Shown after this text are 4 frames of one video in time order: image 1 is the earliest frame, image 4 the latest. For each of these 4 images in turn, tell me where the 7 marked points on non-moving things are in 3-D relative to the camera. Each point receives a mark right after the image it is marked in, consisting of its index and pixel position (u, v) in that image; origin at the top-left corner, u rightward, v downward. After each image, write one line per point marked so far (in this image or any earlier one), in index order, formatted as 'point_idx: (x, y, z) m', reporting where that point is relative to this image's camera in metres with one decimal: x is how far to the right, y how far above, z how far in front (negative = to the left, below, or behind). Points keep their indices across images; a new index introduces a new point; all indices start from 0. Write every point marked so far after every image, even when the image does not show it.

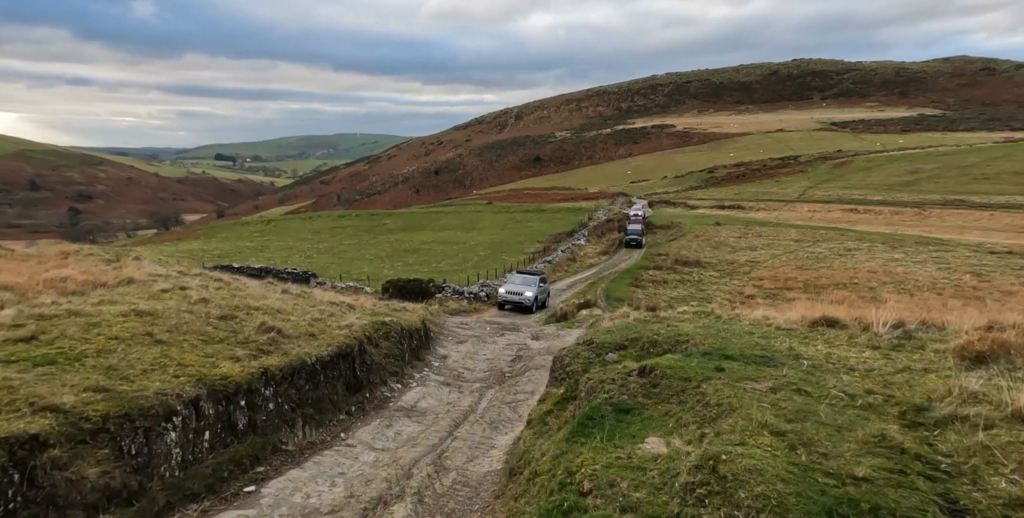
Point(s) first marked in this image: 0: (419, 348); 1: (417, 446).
0: (-2.6, -2.6, +19.6) m
1: (-1.6, -3.2, +11.6) m
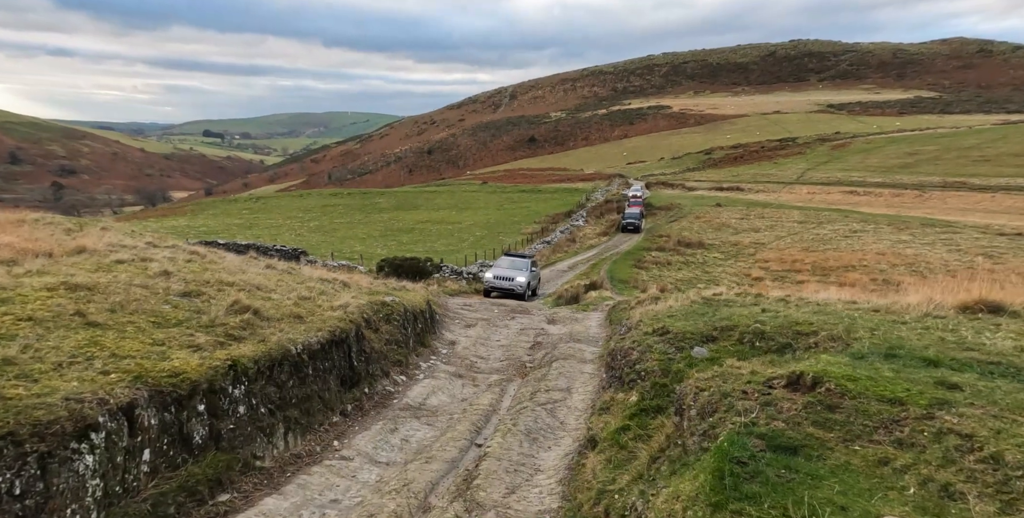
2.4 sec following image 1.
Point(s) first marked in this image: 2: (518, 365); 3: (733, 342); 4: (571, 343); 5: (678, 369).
0: (-2.2, -1.8, +16.9) m
1: (-1.1, -2.7, +8.9) m
2: (+0.1, -2.5, +15.8) m
3: (+3.1, -1.2, +9.7) m
4: (+1.5, -2.1, +17.2) m
5: (+2.2, -1.5, +9.2) m
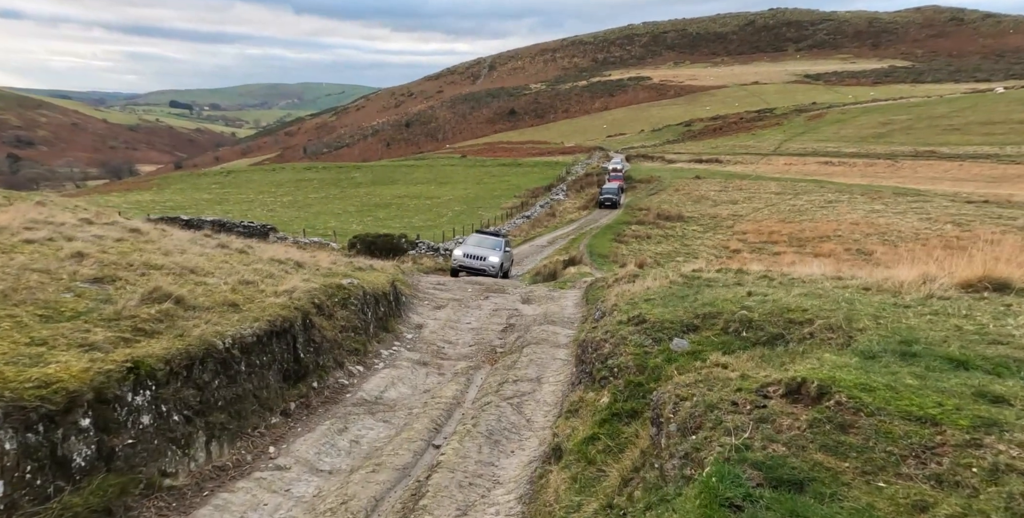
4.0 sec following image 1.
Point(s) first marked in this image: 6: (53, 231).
0: (-2.9, -1.3, +15.8) m
1: (-1.5, -2.5, +7.9) m
2: (-0.5, -2.0, +14.7) m
3: (+2.6, -0.9, +8.7) m
4: (+0.8, -1.6, +16.3) m
5: (+1.7, -1.2, +8.2) m
6: (-9.3, +0.5, +13.9) m
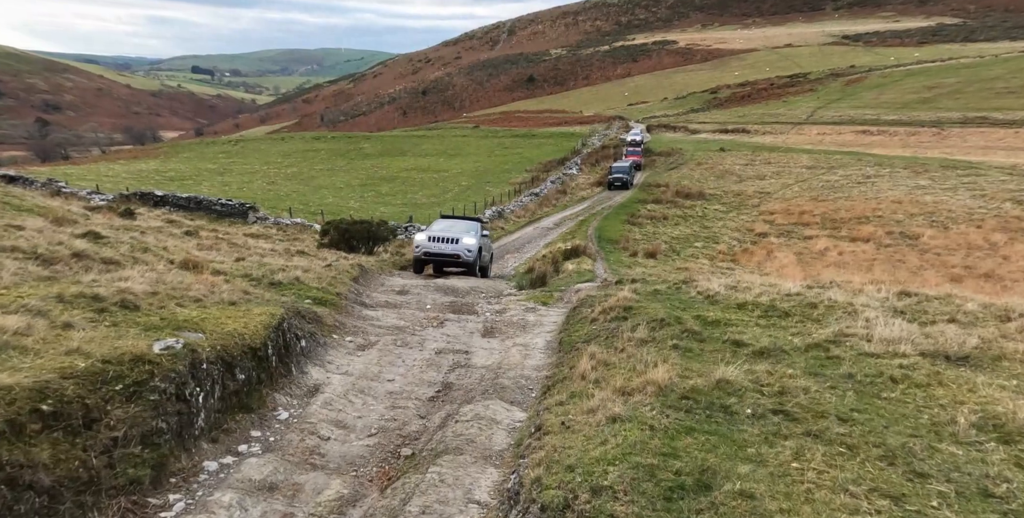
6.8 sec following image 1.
0: (-4.1, -2.0, +10.6) m
1: (-3.0, -3.5, +2.8) m
2: (-1.8, -2.7, +9.5) m
3: (+1.2, -1.9, +3.4) m
4: (-0.4, -2.2, +11.0) m
5: (+0.3, -2.3, +2.9) m
6: (-10.5, -0.2, +8.9) m
